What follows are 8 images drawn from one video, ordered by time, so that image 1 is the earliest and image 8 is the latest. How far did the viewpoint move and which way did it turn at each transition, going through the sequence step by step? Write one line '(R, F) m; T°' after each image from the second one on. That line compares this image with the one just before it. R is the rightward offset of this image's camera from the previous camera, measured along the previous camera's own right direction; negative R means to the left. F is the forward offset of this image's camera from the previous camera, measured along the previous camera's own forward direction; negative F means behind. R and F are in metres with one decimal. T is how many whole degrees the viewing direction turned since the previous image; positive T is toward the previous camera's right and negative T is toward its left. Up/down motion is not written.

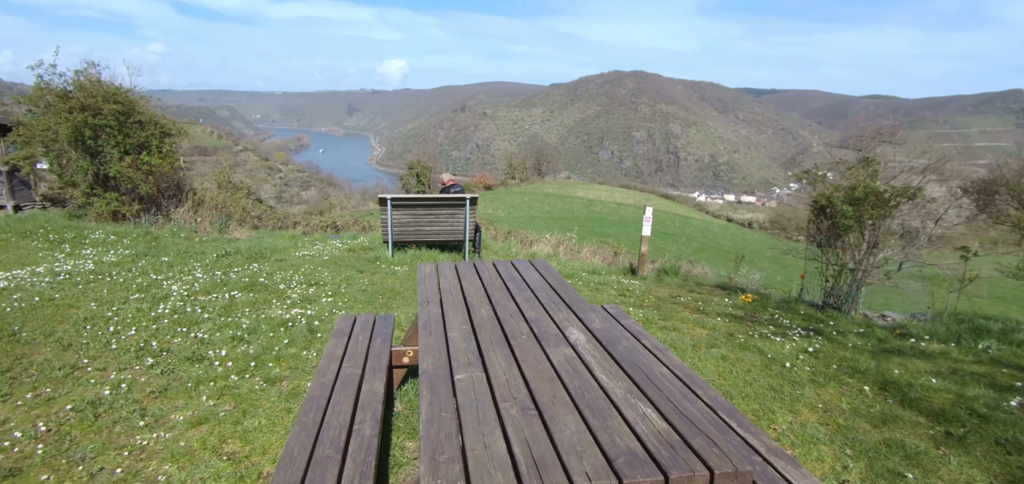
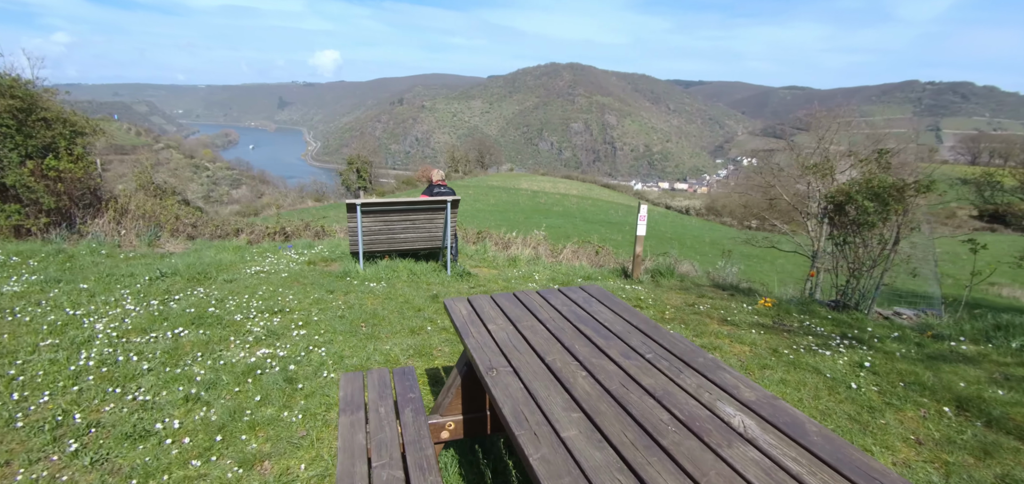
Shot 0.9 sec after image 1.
(-0.6, +0.9) m; +6°
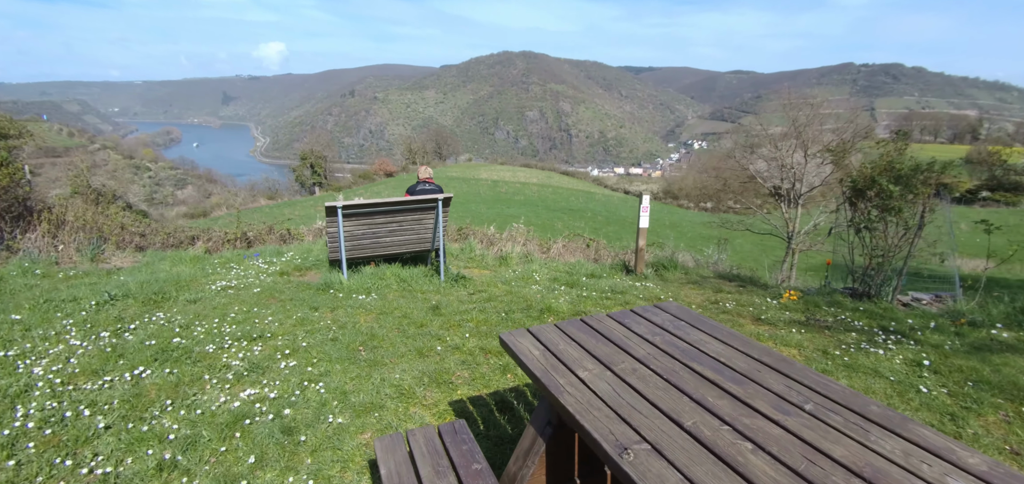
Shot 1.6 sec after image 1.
(-0.5, +0.6) m; +4°
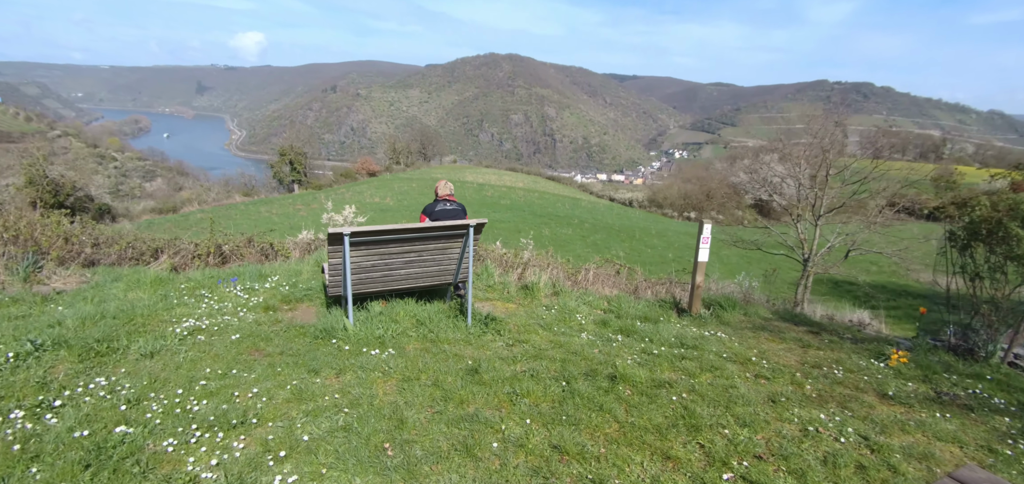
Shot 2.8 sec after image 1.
(-0.7, +1.2) m; +2°
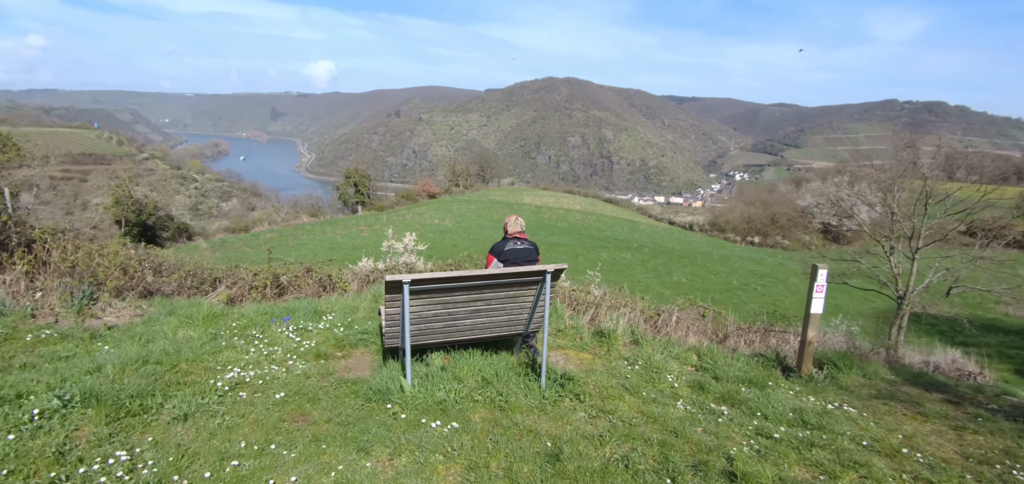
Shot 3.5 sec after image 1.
(-0.2, +0.7) m; -6°
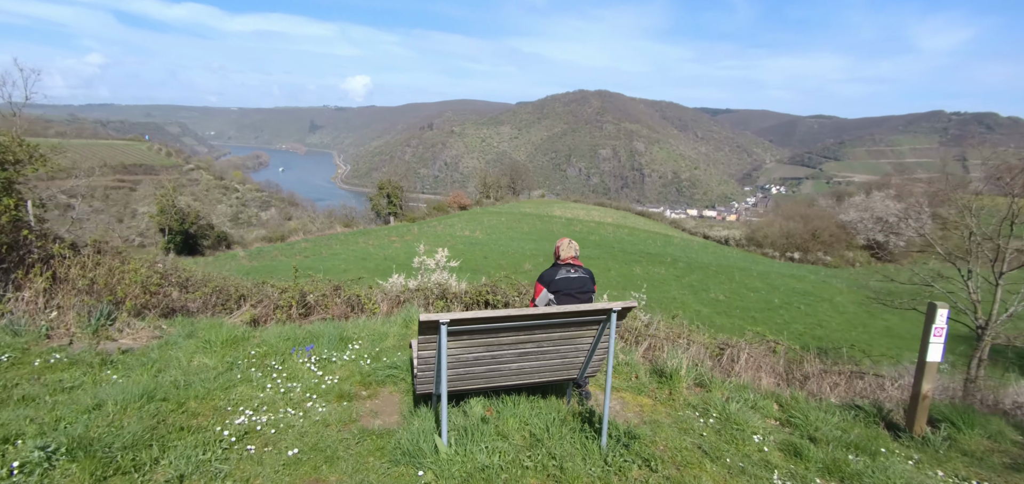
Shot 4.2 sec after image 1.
(-0.2, +0.7) m; -3°
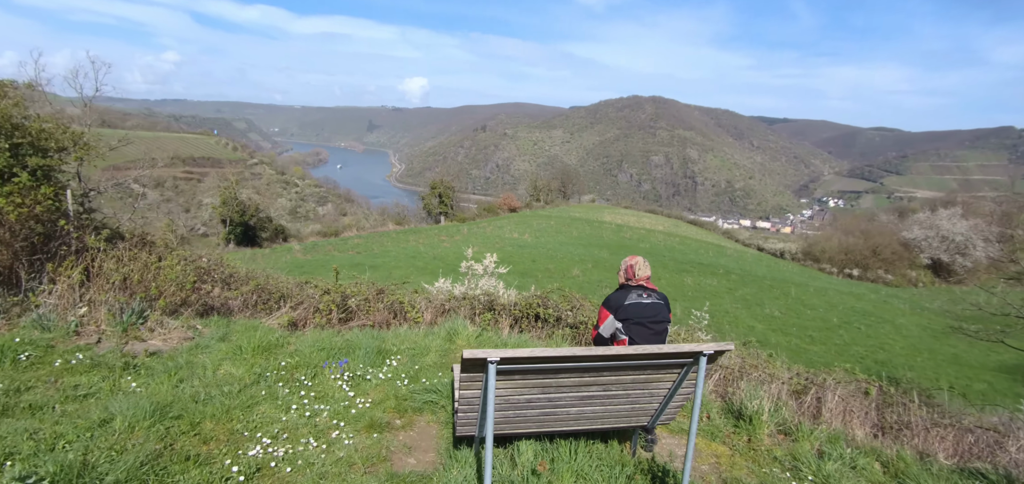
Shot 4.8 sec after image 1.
(-0.1, +0.7) m; -5°
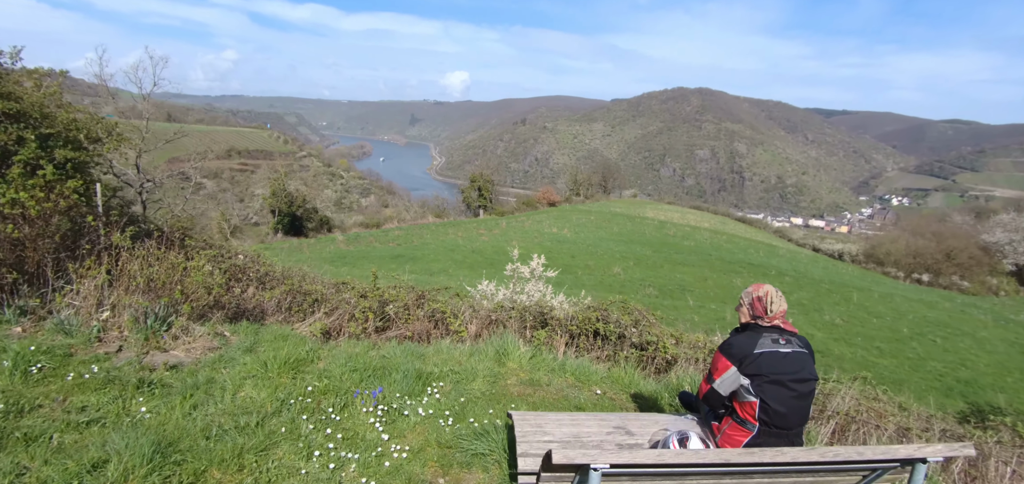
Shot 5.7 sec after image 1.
(-0.2, +0.9) m; -4°
